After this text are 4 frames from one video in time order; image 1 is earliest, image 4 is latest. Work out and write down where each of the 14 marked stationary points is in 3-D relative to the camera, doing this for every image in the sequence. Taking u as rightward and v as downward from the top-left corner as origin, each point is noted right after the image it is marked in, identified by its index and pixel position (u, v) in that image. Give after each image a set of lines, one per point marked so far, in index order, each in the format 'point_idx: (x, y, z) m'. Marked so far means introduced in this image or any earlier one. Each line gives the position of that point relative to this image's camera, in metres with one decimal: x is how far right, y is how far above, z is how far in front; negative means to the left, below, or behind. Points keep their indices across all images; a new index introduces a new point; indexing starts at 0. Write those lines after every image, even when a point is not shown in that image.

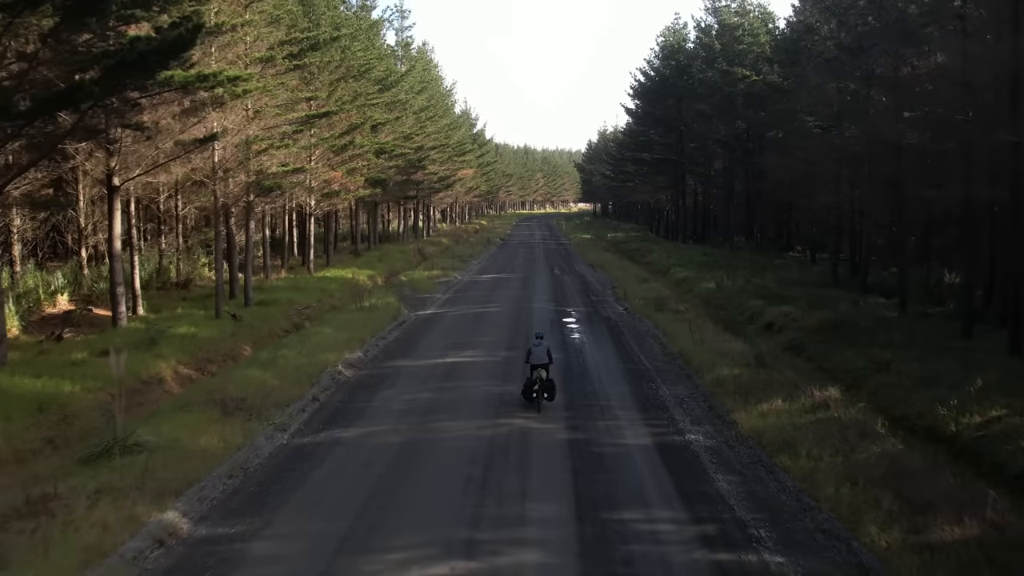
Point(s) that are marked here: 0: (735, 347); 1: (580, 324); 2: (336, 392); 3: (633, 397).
0: (+4.4, -1.2, +13.4) m
1: (+1.8, -1.0, +19.1) m
2: (-2.7, -1.6, +10.4) m
3: (+1.8, -1.6, +10.3) m
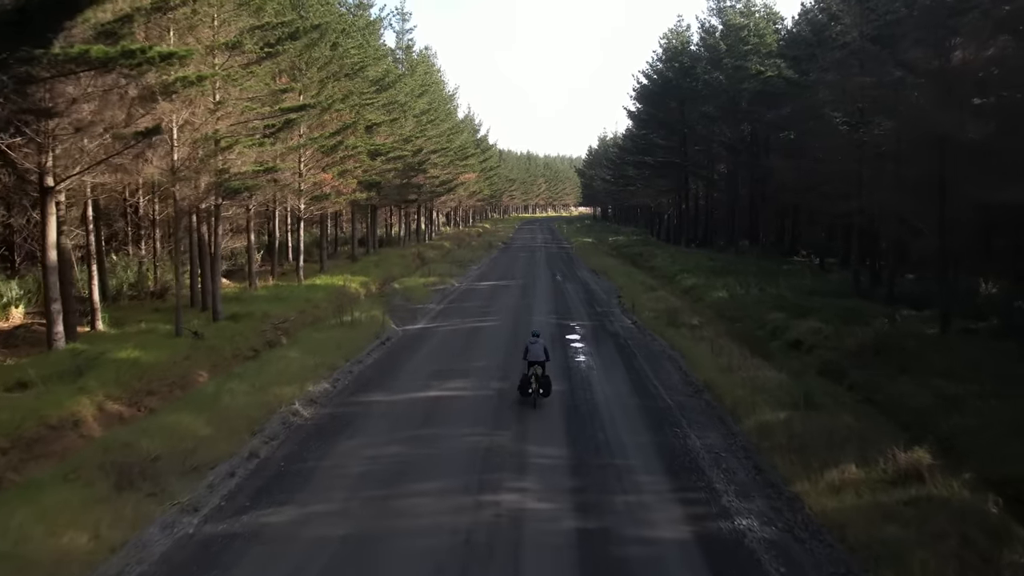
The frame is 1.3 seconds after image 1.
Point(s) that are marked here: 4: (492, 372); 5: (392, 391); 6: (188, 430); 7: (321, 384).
0: (+4.3, -1.5, +11.3) m
1: (+1.8, -1.3, +17.0) m
2: (-2.8, -1.9, +8.3) m
3: (+1.7, -1.9, +8.1) m
4: (-0.4, -1.5, +12.8) m
5: (-1.9, -1.7, +11.2) m
6: (-3.9, -1.7, +8.3) m
7: (-3.1, -1.6, +11.4) m
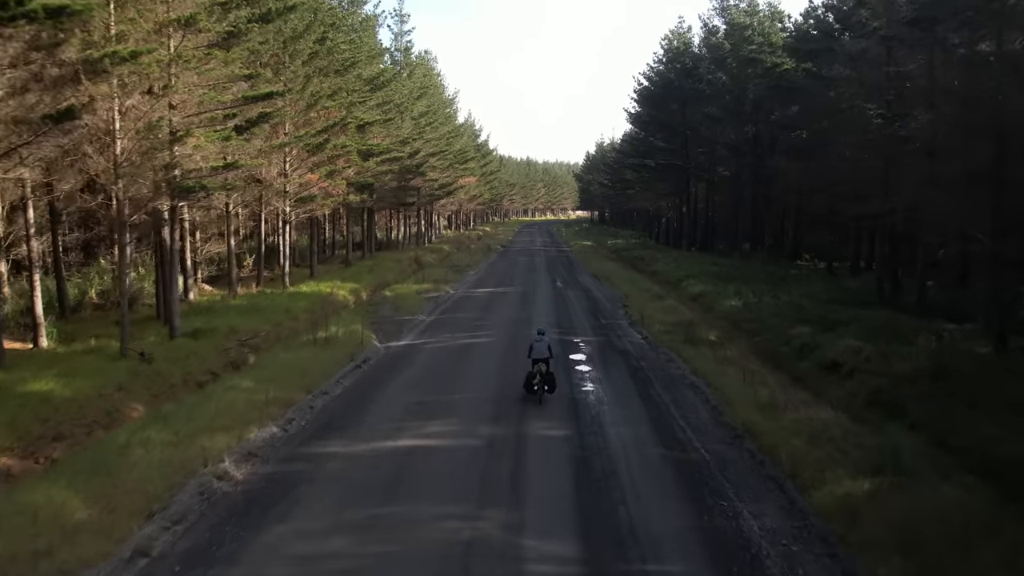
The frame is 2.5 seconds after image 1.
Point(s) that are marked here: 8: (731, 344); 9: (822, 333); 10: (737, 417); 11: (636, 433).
0: (+4.2, -1.7, +9.0) m
1: (+1.7, -1.6, +14.8) m
2: (-2.8, -2.1, +6.1) m
3: (+1.6, -2.2, +5.9) m
4: (-0.4, -1.8, +10.5) m
5: (-2.0, -1.9, +9.0) m
6: (-4.0, -2.0, +6.1) m
7: (-3.2, -1.8, +9.2) m
8: (+5.7, -1.5, +18.0) m
9: (+8.9, -1.3, +19.9) m
10: (+3.2, -1.8, +9.7) m
11: (+1.6, -1.9, +9.2) m
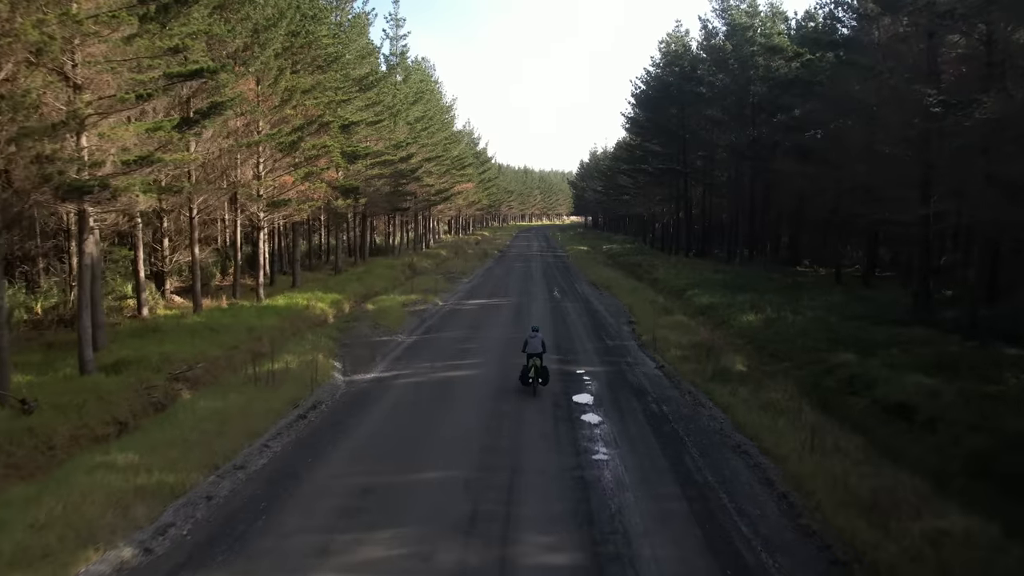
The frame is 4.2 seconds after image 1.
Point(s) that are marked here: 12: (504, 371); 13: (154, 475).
0: (+4.0, -2.1, +5.9) m
1: (+1.5, -2.1, +11.6) m
2: (-3.0, -2.5, +2.9) m
3: (+1.5, -2.5, +2.7) m
4: (-0.6, -2.2, +7.4) m
5: (-2.2, -2.3, +5.8) m
6: (-4.1, -2.3, +2.9) m
7: (-3.4, -2.2, +6.0) m
8: (+5.4, -1.9, +14.9) m
9: (+8.7, -1.7, +16.8) m
10: (+3.0, -2.2, +6.6) m
11: (+1.5, -2.3, +6.1) m
12: (-0.2, -2.0, +15.6) m
13: (-3.9, -2.1, +7.7) m
